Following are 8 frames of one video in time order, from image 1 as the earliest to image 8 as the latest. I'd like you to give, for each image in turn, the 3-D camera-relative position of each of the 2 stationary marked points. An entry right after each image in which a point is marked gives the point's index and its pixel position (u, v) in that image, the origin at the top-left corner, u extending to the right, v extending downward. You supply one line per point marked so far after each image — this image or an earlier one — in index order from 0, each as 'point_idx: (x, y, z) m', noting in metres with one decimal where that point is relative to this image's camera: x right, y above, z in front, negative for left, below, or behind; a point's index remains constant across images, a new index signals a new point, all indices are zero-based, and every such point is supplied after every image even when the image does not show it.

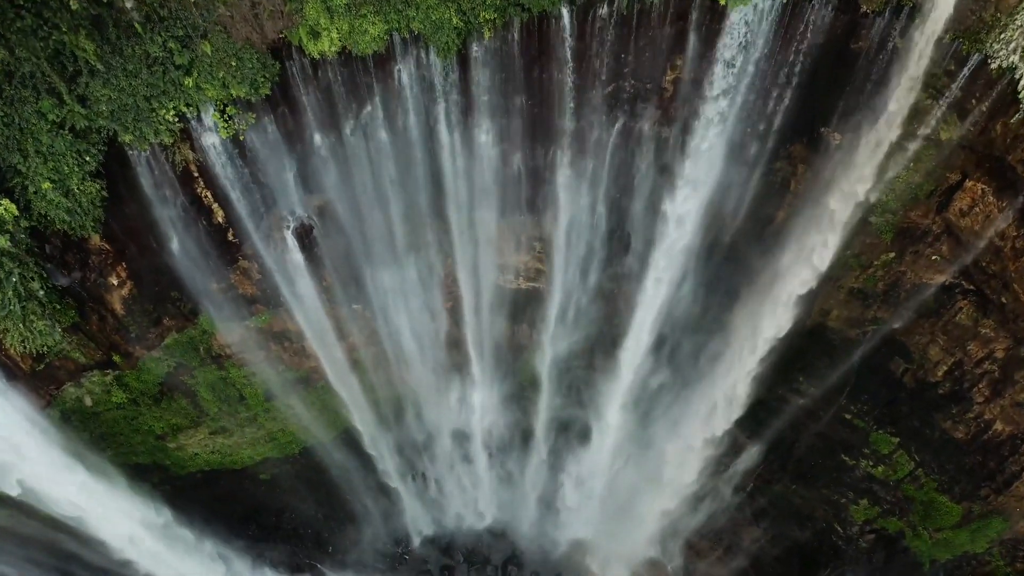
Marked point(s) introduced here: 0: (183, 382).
0: (-6.0, -1.7, +11.9) m
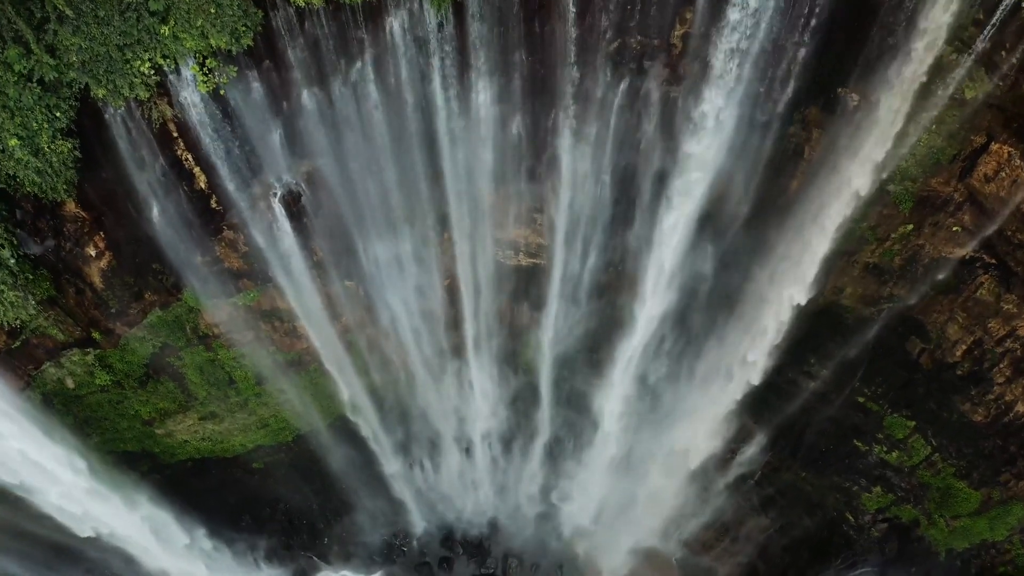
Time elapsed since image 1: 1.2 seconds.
0: (-6.0, -1.3, +11.4) m
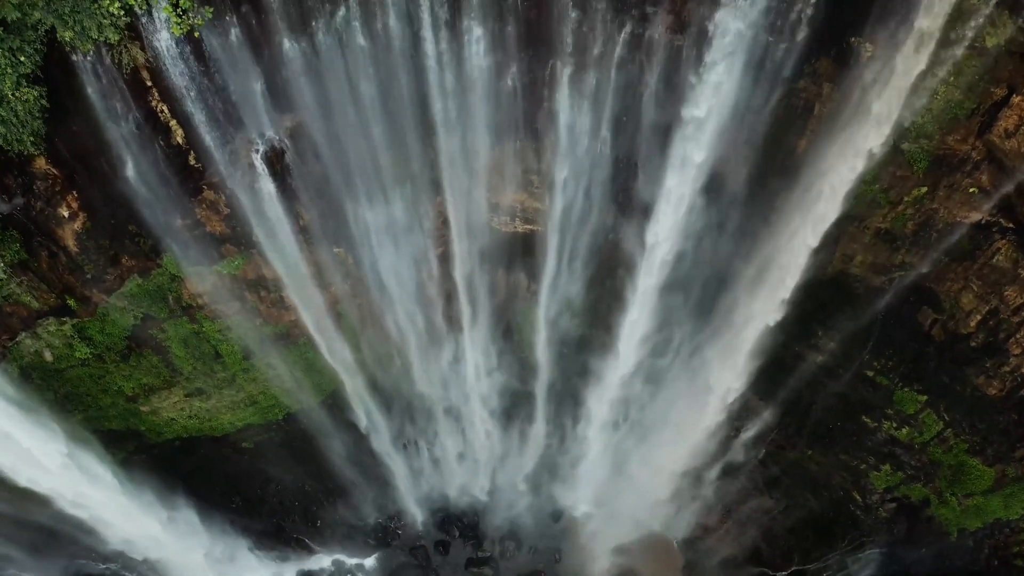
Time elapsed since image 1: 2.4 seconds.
0: (-6.1, -0.8, +10.9) m
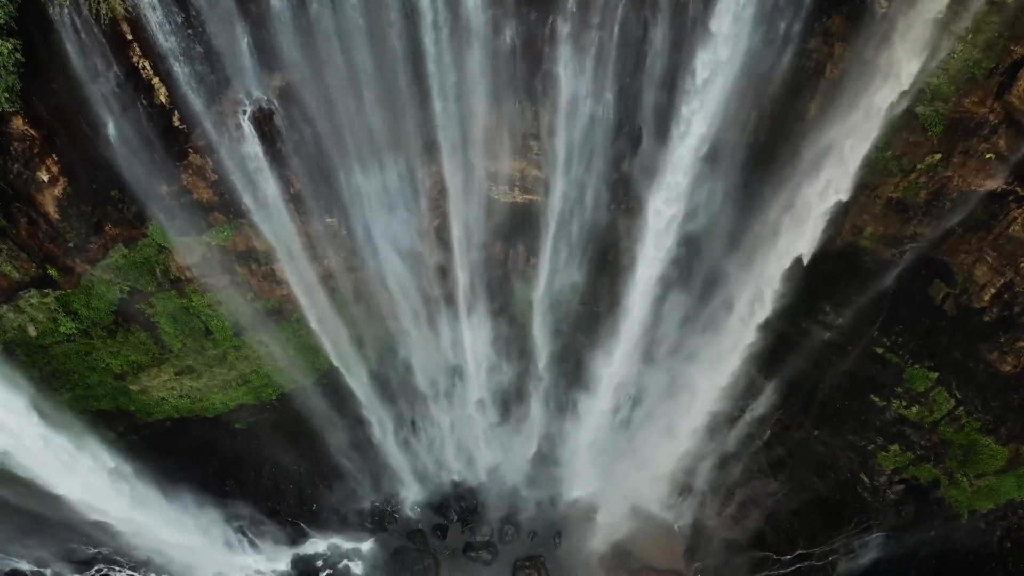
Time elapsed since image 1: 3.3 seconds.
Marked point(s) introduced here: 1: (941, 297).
0: (-6.1, -0.4, +10.6) m
1: (+6.7, -0.2, +10.2) m
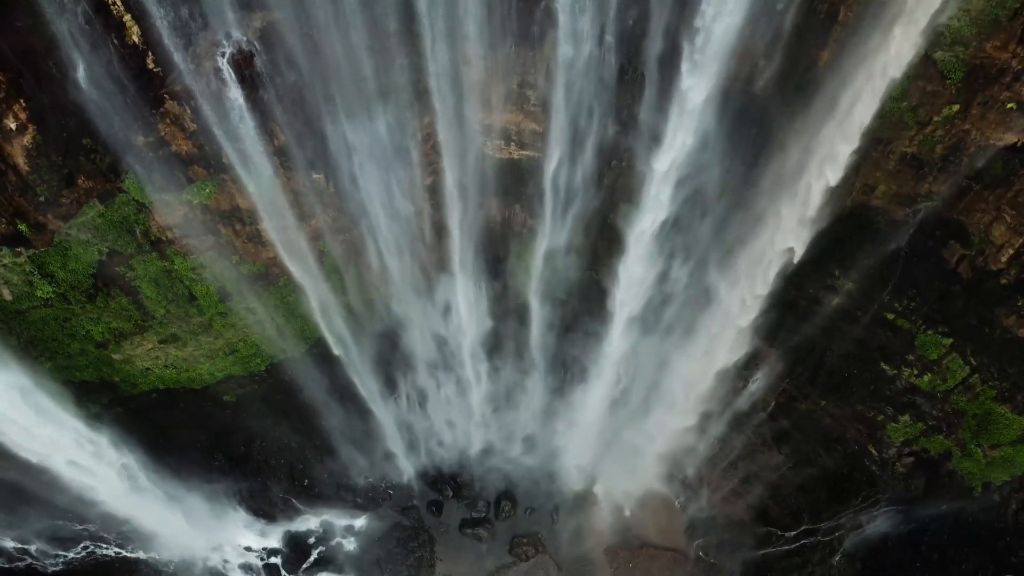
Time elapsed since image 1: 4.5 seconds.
0: (-6.1, +0.2, +10.2) m
1: (+6.7, +0.4, +9.7) m
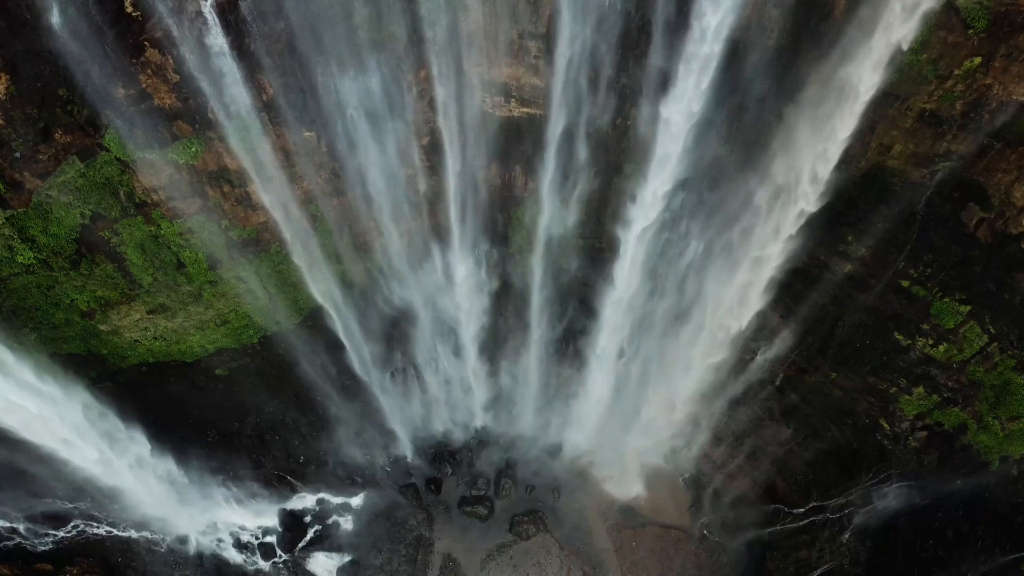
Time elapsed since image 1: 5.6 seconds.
0: (-6.1, +0.7, +9.8) m
1: (+6.7, +1.0, +9.3) m
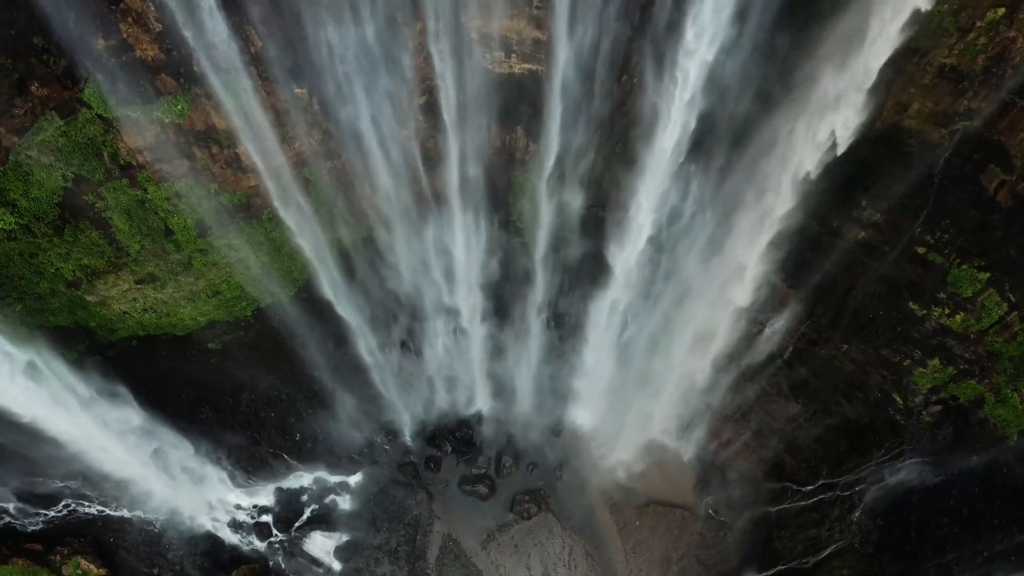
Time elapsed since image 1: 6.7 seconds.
0: (-6.1, +1.2, +9.4) m
1: (+6.7, +1.5, +8.9) m
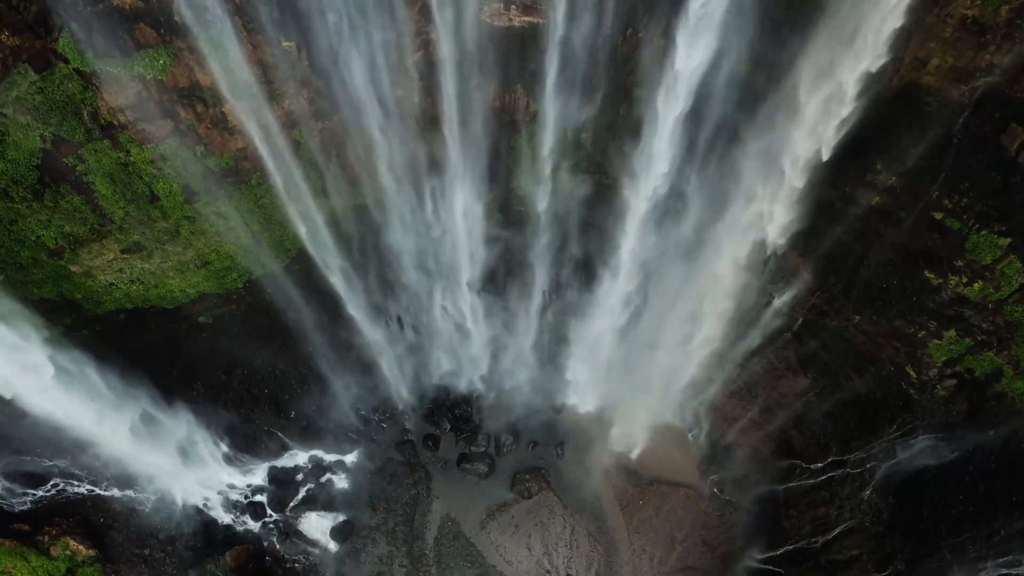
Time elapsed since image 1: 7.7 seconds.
0: (-6.1, +1.7, +9.0) m
1: (+6.7, +2.0, +8.5) m
